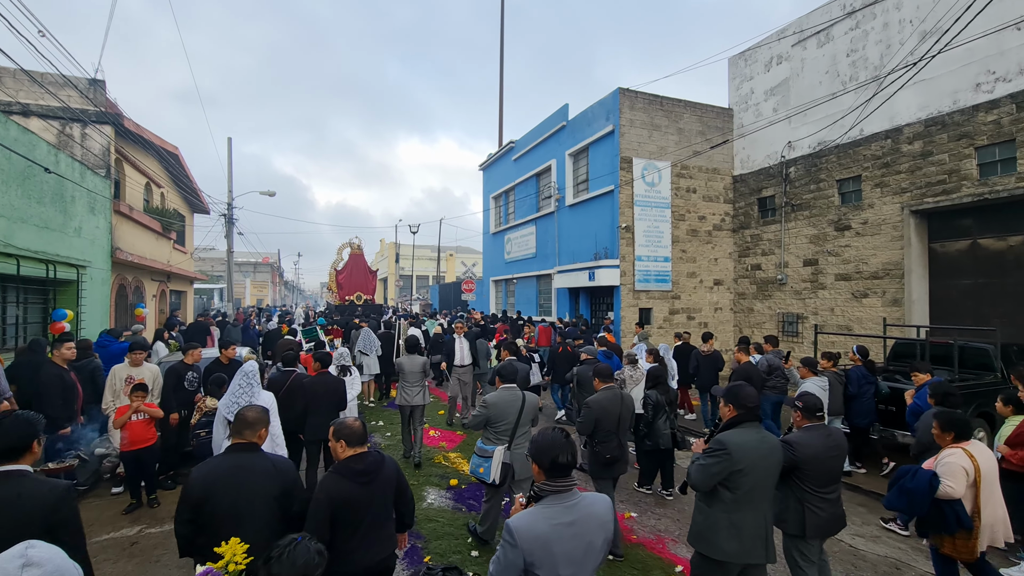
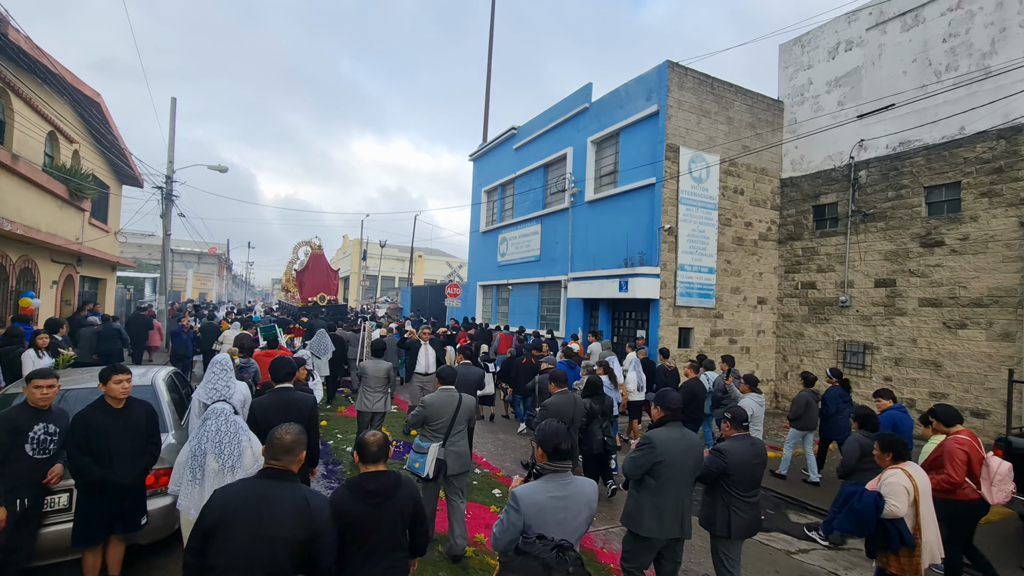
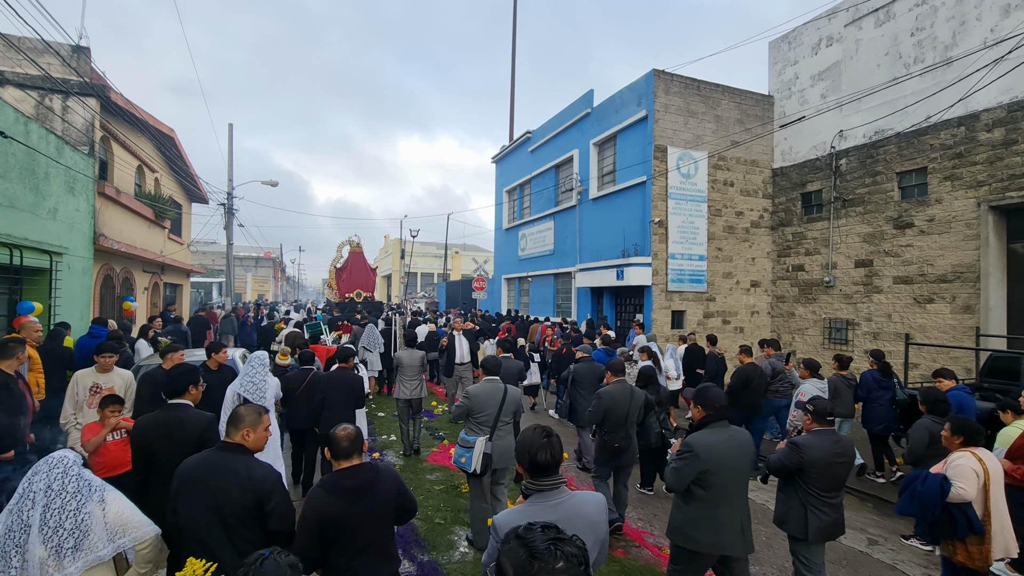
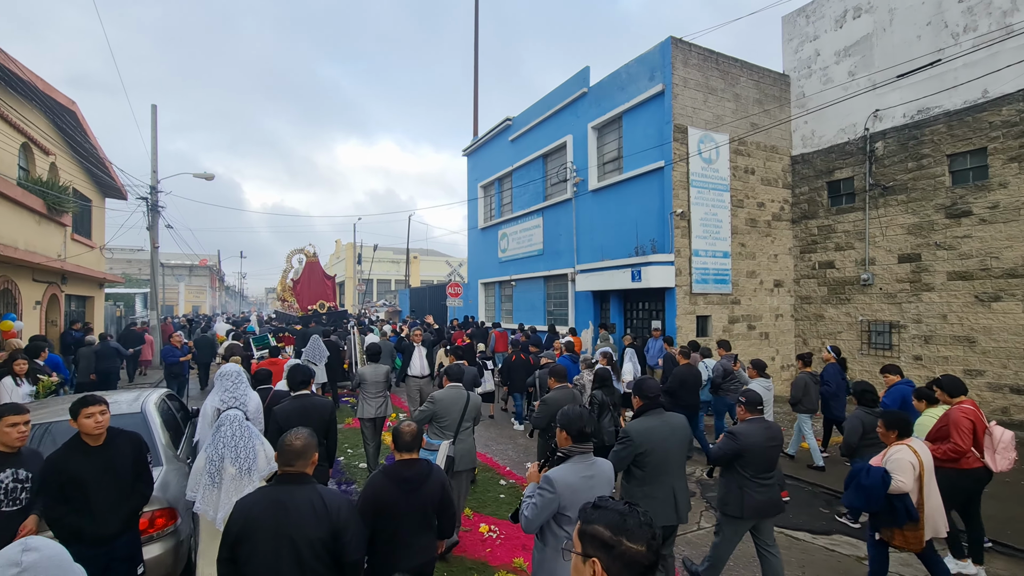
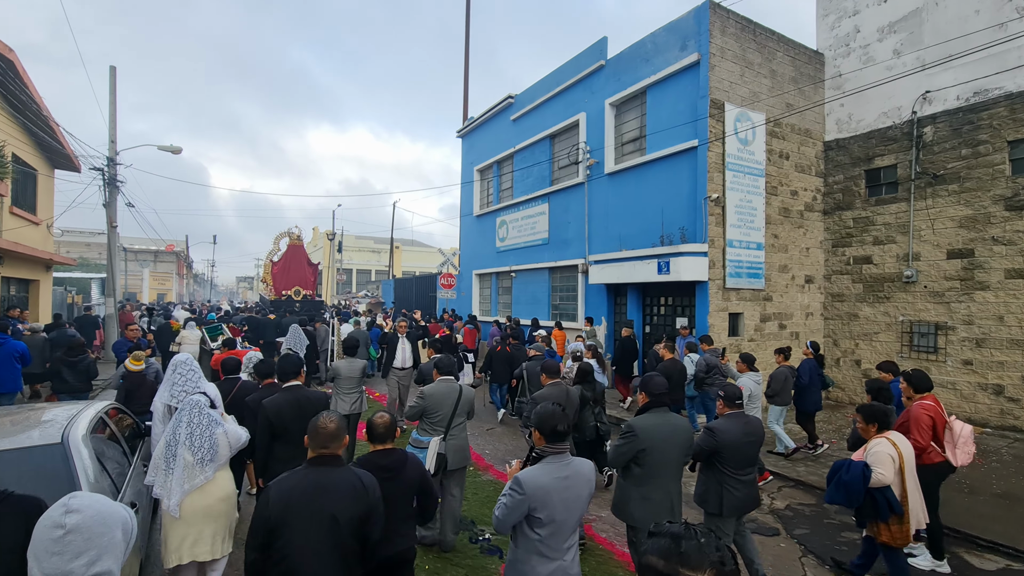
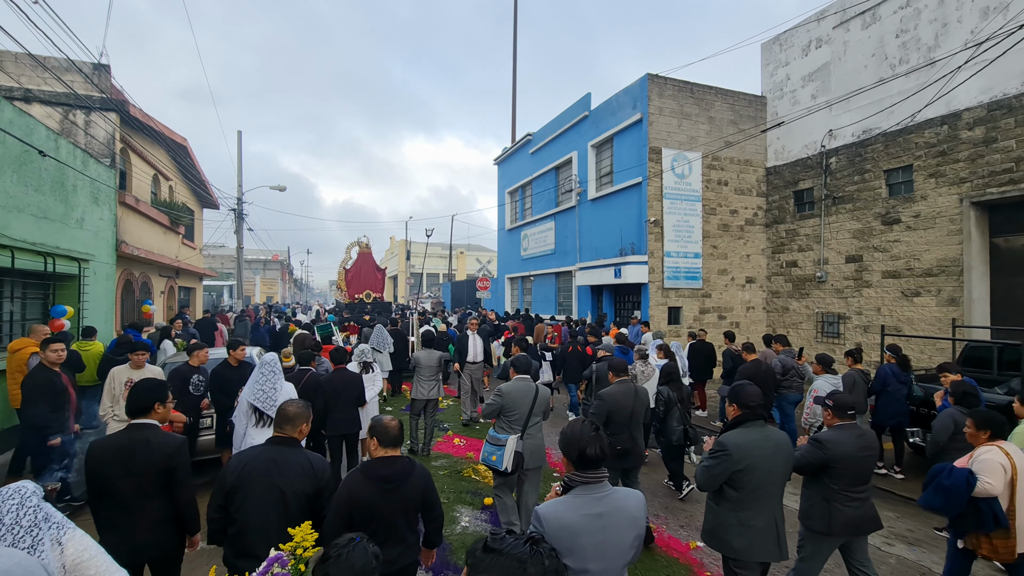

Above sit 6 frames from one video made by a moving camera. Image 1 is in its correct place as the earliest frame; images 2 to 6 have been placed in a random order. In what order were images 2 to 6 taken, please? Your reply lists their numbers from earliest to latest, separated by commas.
6, 3, 2, 4, 5
